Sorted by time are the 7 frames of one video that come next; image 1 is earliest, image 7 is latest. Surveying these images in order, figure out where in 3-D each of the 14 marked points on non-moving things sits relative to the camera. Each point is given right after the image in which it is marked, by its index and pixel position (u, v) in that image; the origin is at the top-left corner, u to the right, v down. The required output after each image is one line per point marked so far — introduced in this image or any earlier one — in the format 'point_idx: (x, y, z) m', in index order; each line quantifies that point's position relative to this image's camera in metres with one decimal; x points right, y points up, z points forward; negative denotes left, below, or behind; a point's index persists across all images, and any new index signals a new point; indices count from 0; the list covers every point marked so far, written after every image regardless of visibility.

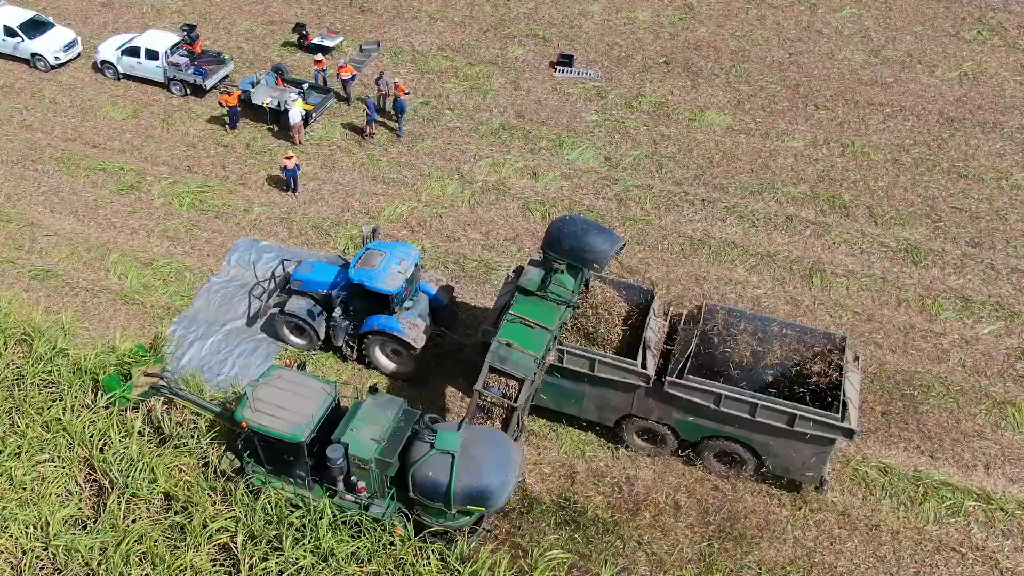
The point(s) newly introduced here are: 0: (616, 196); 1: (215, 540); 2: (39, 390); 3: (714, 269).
0: (+2.5, +1.9, +15.0) m
1: (-4.1, -3.4, +9.7) m
2: (-7.4, -1.6, +11.1) m
3: (+4.0, +0.4, +13.7) m
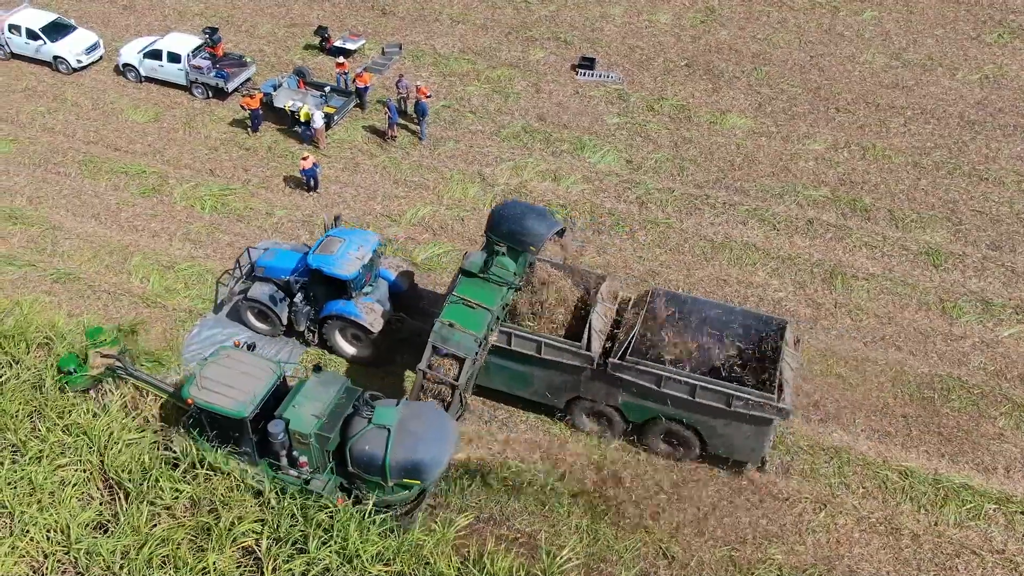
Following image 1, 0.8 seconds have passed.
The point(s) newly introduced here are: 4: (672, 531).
0: (+2.8, +1.8, +15.0) m
1: (-3.8, -3.4, +9.7) m
2: (-7.0, -1.6, +11.1) m
3: (+4.4, +0.3, +13.7) m
4: (+2.1, -3.4, +10.3) m
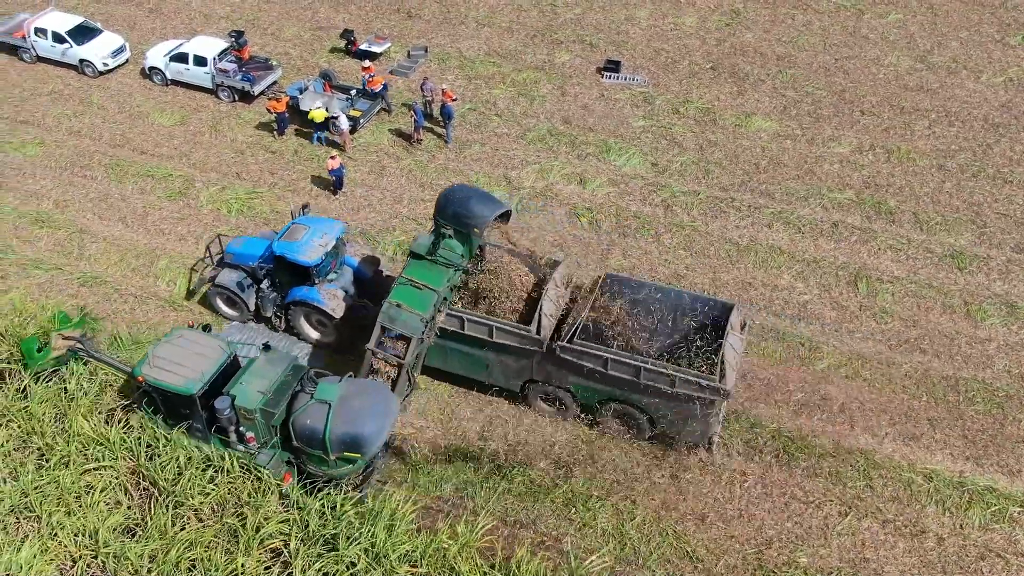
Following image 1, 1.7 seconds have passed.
0: (+3.2, +1.8, +15.0) m
1: (-3.4, -3.5, +9.7) m
2: (-6.6, -1.7, +11.1) m
3: (+4.8, +0.3, +13.7) m
4: (+2.6, -3.5, +10.3) m
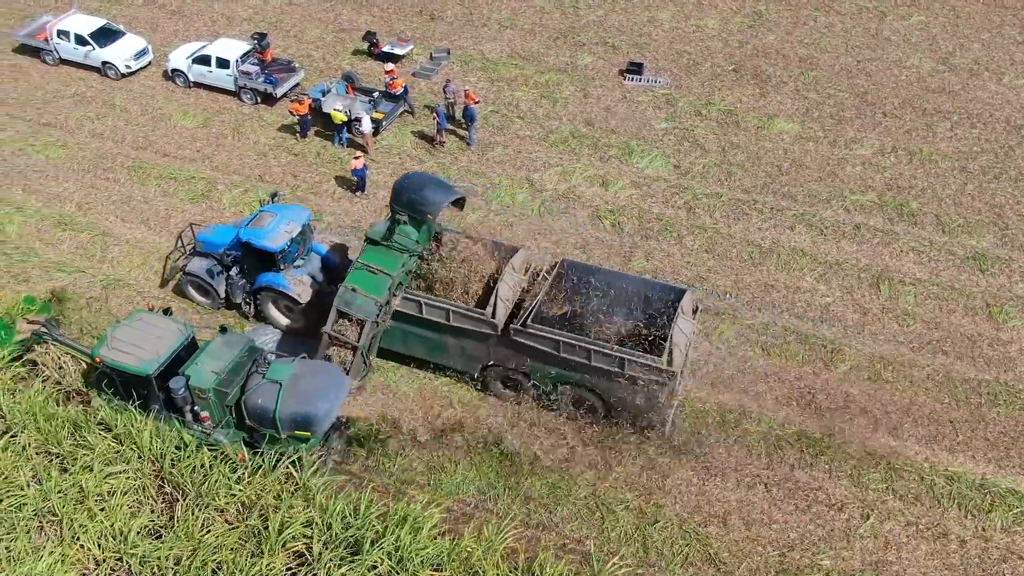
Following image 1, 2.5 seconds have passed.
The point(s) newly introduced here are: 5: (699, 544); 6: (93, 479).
0: (+3.6, +1.7, +15.0) m
1: (-3.0, -3.5, +9.7) m
2: (-6.2, -1.7, +11.1) m
3: (+5.2, +0.2, +13.7) m
4: (+2.9, -3.5, +10.3) m
5: (+2.6, -3.6, +10.2) m
6: (-6.0, -2.7, +10.3) m
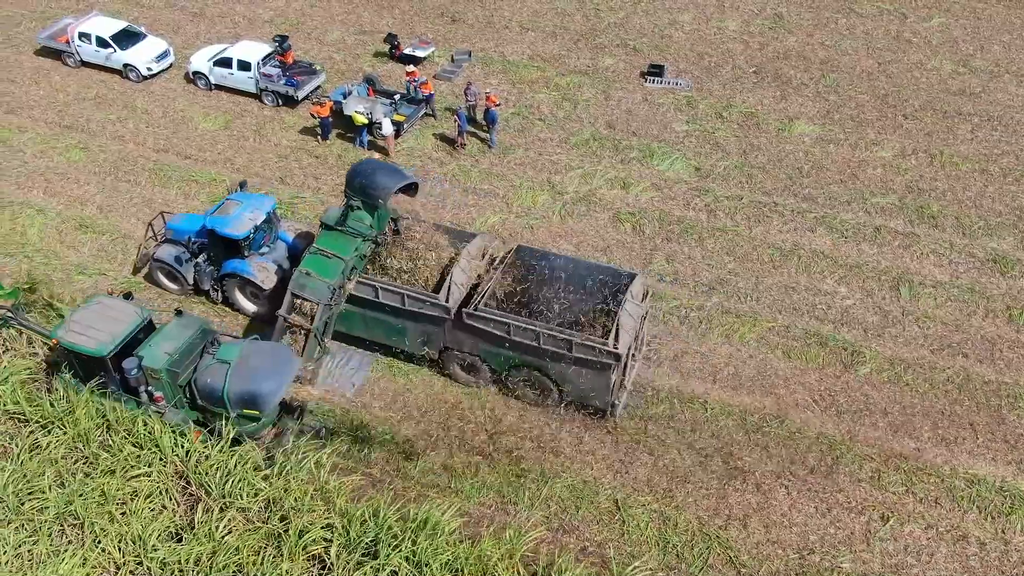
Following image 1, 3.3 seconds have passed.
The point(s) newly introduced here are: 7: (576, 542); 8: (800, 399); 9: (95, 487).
0: (+4.0, +1.7, +15.0) m
1: (-2.6, -3.6, +9.8) m
2: (-5.9, -1.8, +11.1) m
3: (+5.5, +0.2, +13.7) m
4: (+3.3, -3.6, +10.3) m
5: (+2.9, -3.6, +10.2) m
6: (-5.7, -2.8, +10.3) m
7: (+0.9, -3.6, +10.3) m
8: (+4.8, -1.8, +12.0) m
9: (-6.0, -2.8, +10.3) m
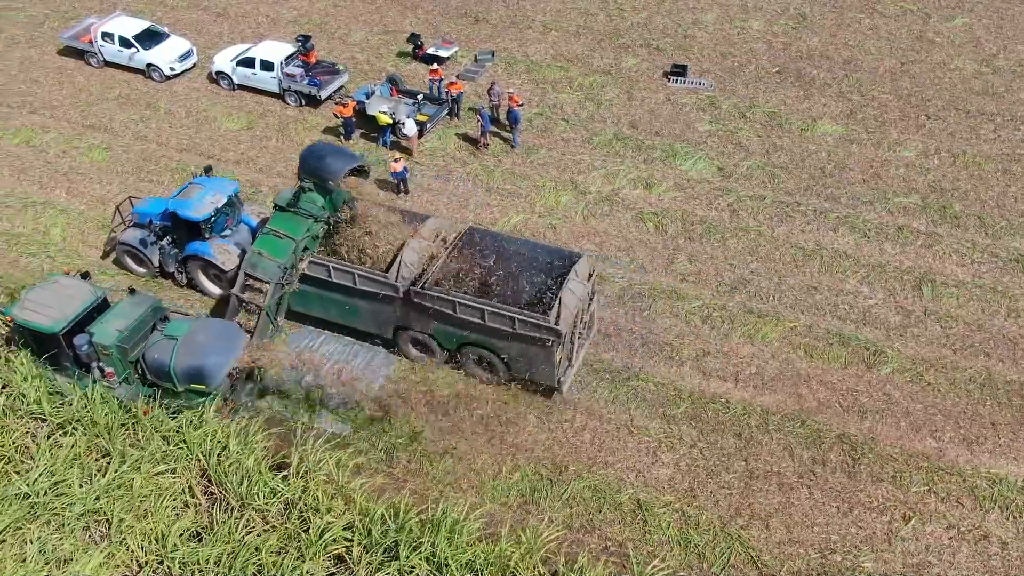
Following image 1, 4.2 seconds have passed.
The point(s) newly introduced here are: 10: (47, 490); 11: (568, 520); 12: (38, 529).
0: (+4.3, +1.7, +15.0) m
1: (-2.3, -3.6, +9.8) m
2: (-5.5, -1.8, +11.1) m
3: (+5.9, +0.2, +13.7) m
4: (+3.6, -3.6, +10.3) m
5: (+3.3, -3.7, +10.2) m
6: (-5.3, -2.8, +10.4) m
7: (+1.3, -3.6, +10.3) m
8: (+5.2, -1.8, +12.0) m
9: (-5.6, -2.8, +10.3) m
10: (-6.5, -2.8, +10.1) m
11: (+0.9, -3.4, +10.6) m
12: (-6.4, -3.3, +9.7) m
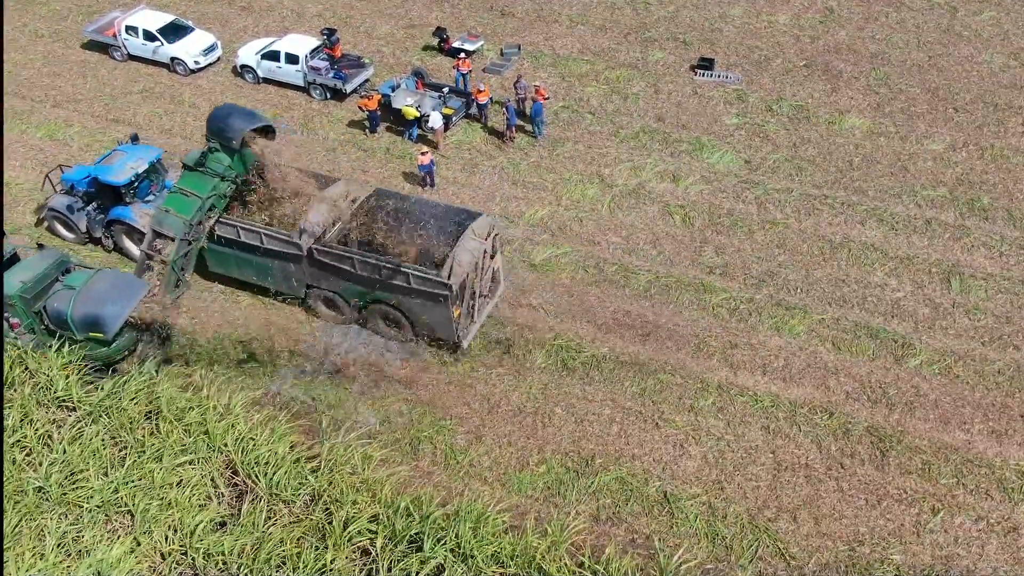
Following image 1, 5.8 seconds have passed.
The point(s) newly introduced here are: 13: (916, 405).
0: (+4.8, +1.8, +15.0) m
1: (-1.8, -3.5, +9.7) m
2: (-5.1, -1.7, +11.1) m
3: (+6.3, +0.3, +13.6) m
4: (+4.1, -3.5, +10.3) m
5: (+3.8, -3.5, +10.1) m
6: (-4.9, -2.7, +10.3) m
7: (+1.8, -3.5, +10.2) m
8: (+5.6, -1.7, +11.9) m
9: (-5.1, -2.7, +10.2) m
10: (-6.1, -2.8, +10.0) m
11: (+1.3, -3.3, +10.5) m
12: (-5.9, -3.2, +9.6) m
13: (+6.6, -1.9, +11.7) m
